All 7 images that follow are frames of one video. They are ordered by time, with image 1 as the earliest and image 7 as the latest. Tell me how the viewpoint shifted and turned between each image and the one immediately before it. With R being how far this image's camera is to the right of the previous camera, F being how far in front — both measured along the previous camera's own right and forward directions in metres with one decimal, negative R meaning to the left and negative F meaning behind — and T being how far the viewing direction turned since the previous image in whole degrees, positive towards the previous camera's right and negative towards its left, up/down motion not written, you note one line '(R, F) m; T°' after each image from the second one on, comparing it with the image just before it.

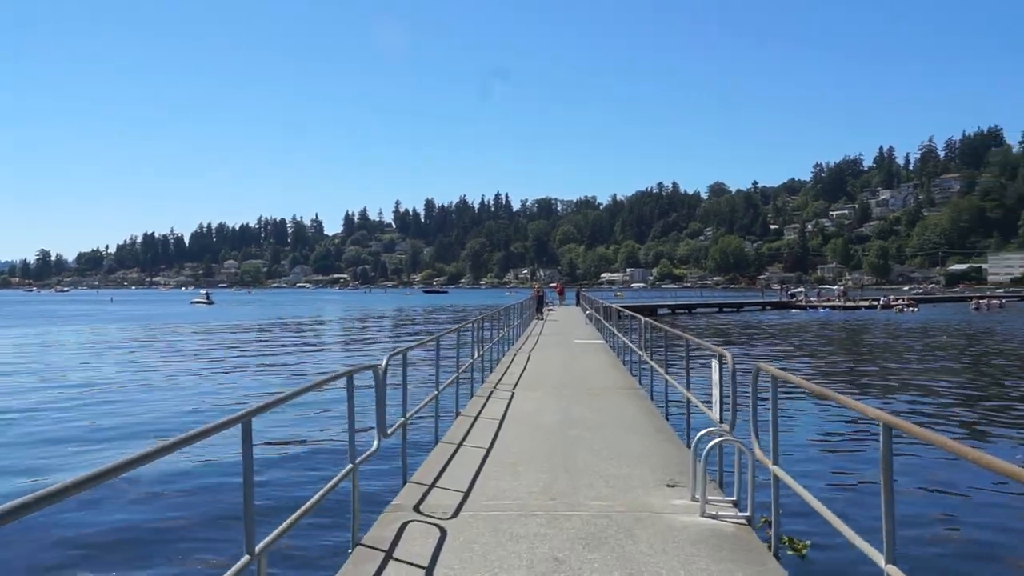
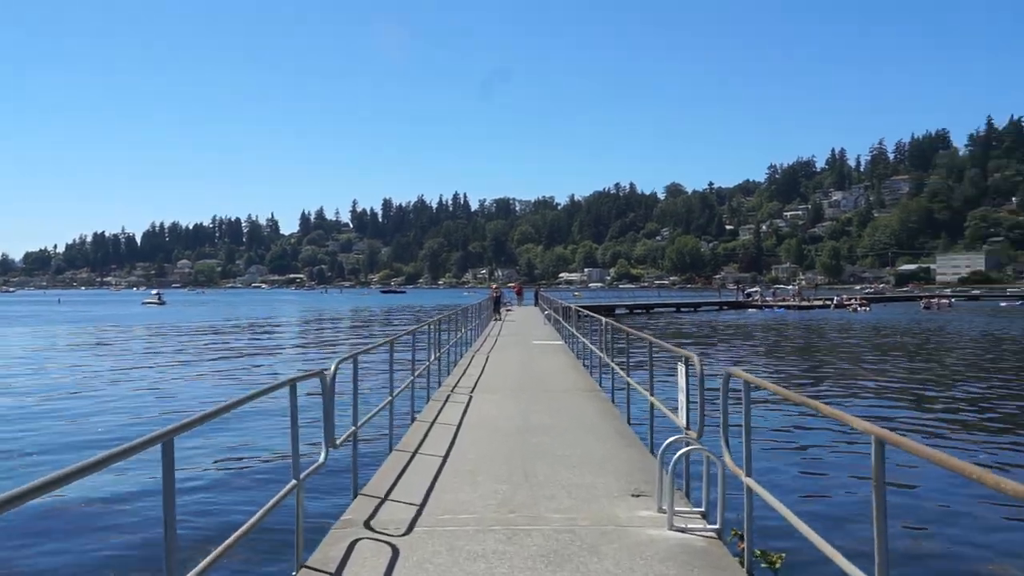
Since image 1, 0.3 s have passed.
(0.0, +0.1) m; +3°
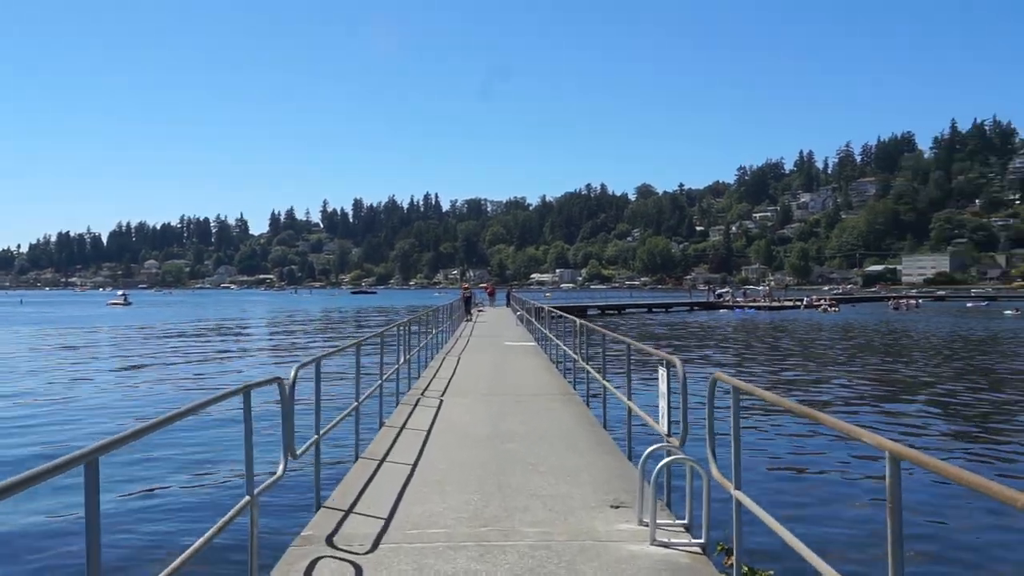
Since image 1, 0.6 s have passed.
(0.0, +0.1) m; +2°
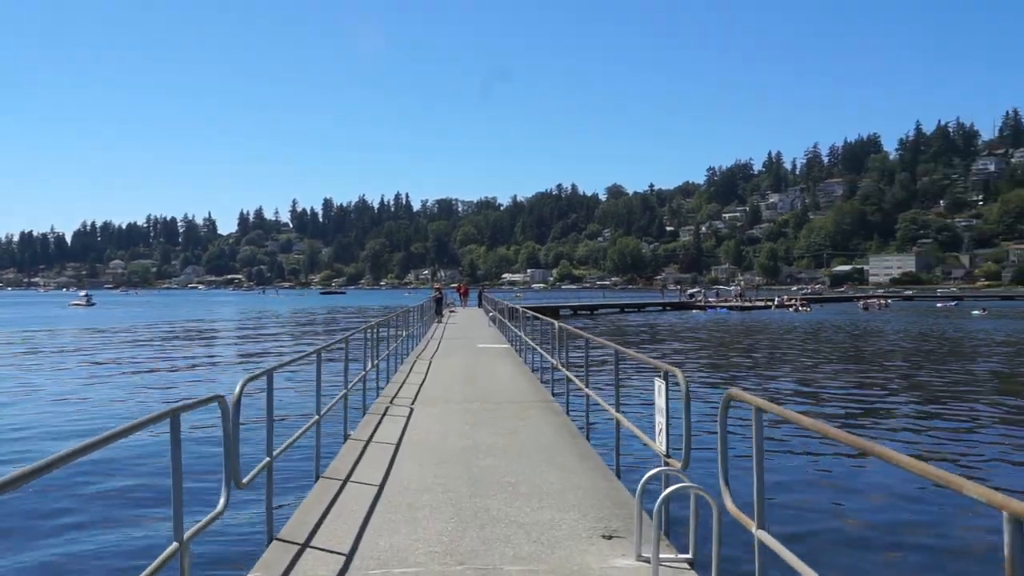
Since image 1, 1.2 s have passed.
(0.0, +0.2) m; +2°
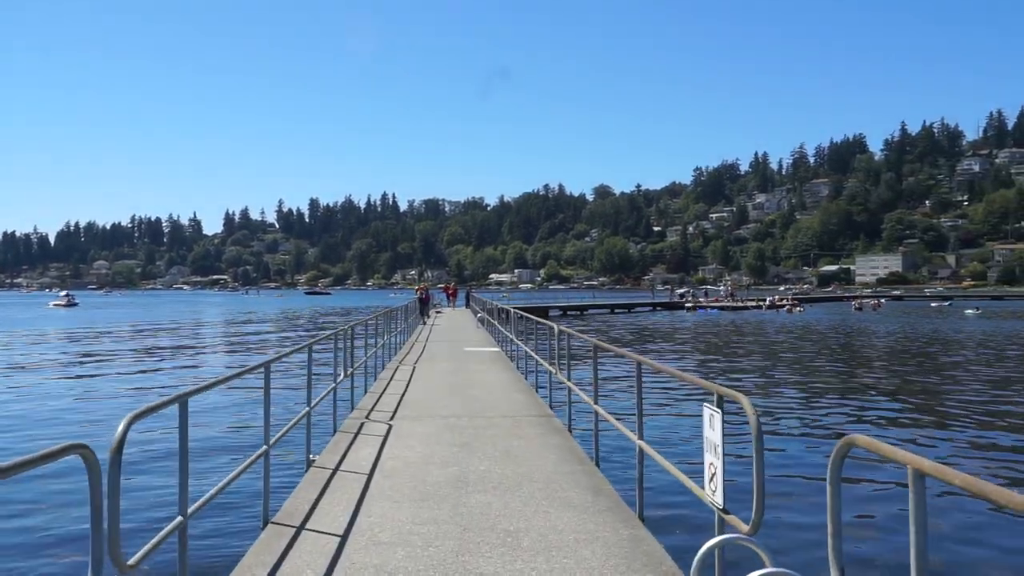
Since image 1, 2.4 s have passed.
(0.0, +0.5) m; +1°
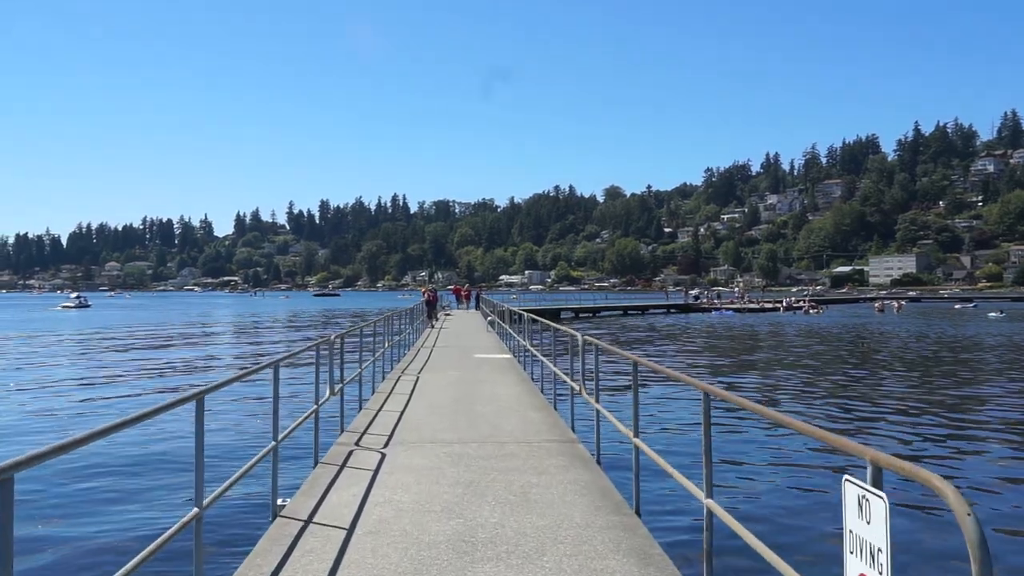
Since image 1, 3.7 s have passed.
(0.0, +0.5) m; -1°
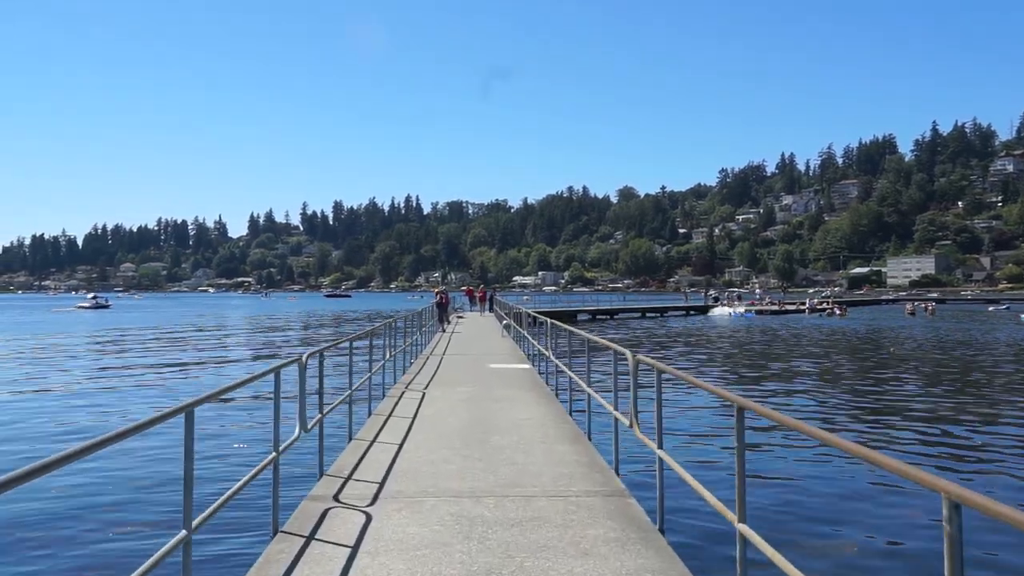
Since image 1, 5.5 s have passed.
(0.0, +0.7) m; -1°
